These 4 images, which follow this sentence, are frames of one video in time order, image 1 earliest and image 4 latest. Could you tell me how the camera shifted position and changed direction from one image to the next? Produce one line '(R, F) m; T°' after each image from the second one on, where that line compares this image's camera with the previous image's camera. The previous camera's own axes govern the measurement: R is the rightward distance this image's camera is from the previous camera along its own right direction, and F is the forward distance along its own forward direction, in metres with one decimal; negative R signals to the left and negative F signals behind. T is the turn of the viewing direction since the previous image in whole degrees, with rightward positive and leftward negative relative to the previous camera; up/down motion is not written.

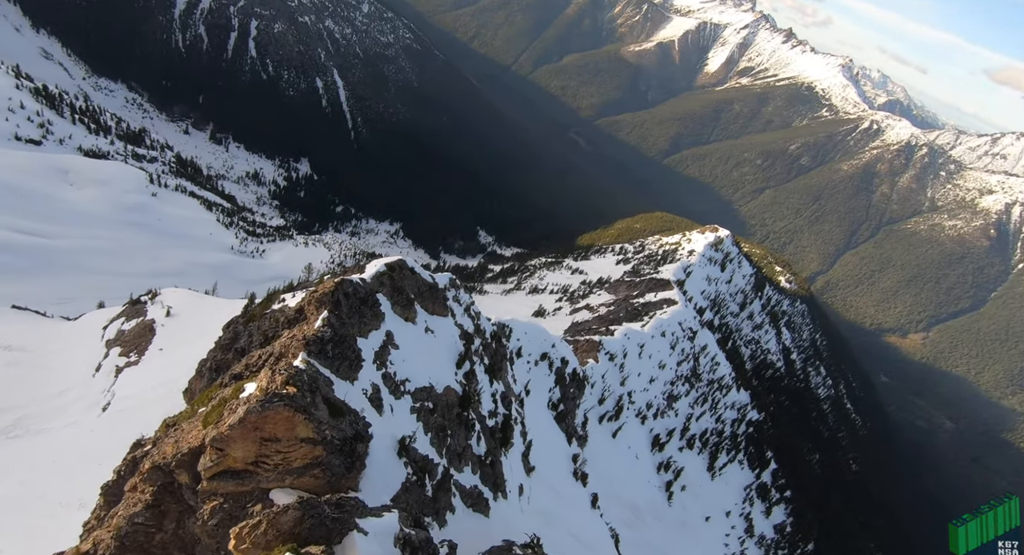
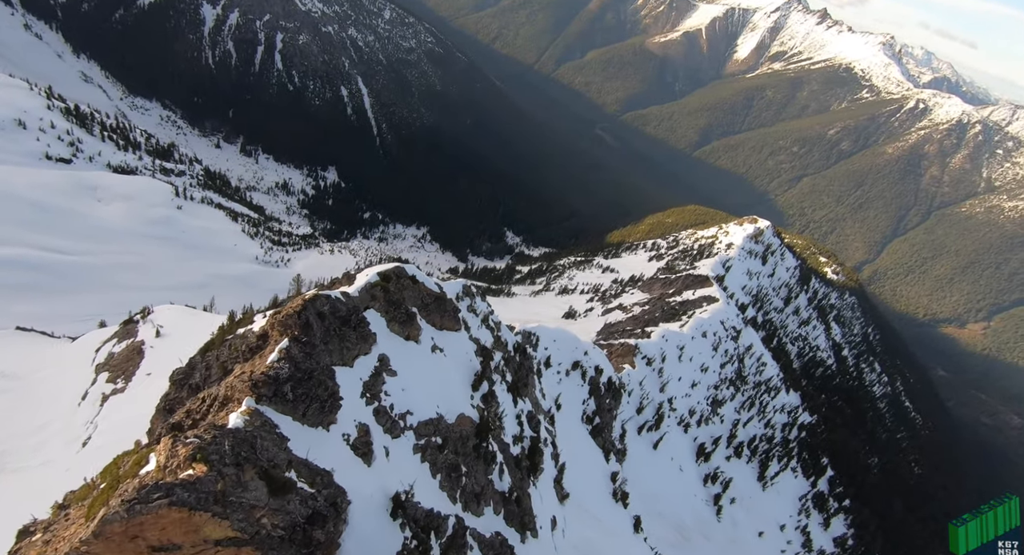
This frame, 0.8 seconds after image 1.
(+0.4, +5.3) m; -3°
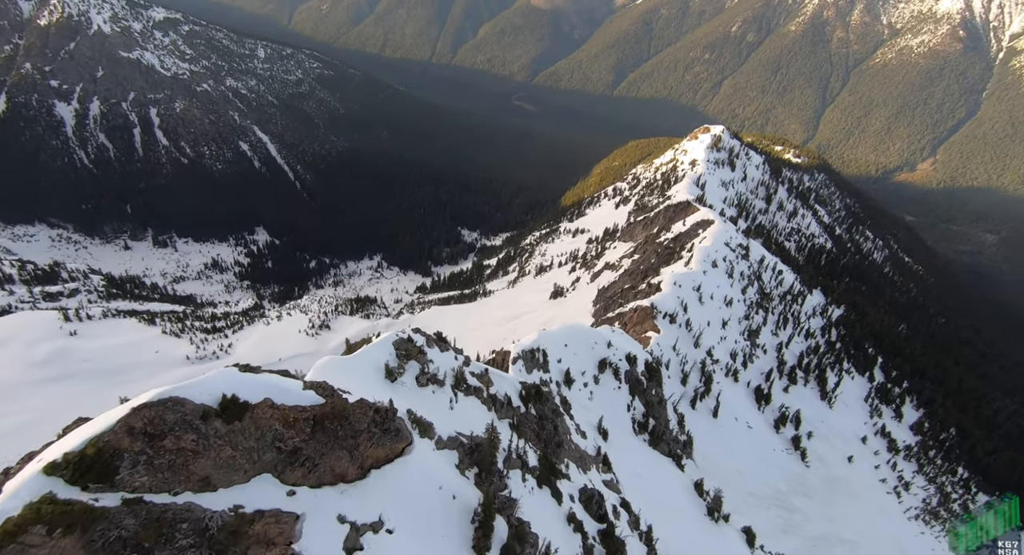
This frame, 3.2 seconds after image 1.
(+0.4, +12.5) m; +2°
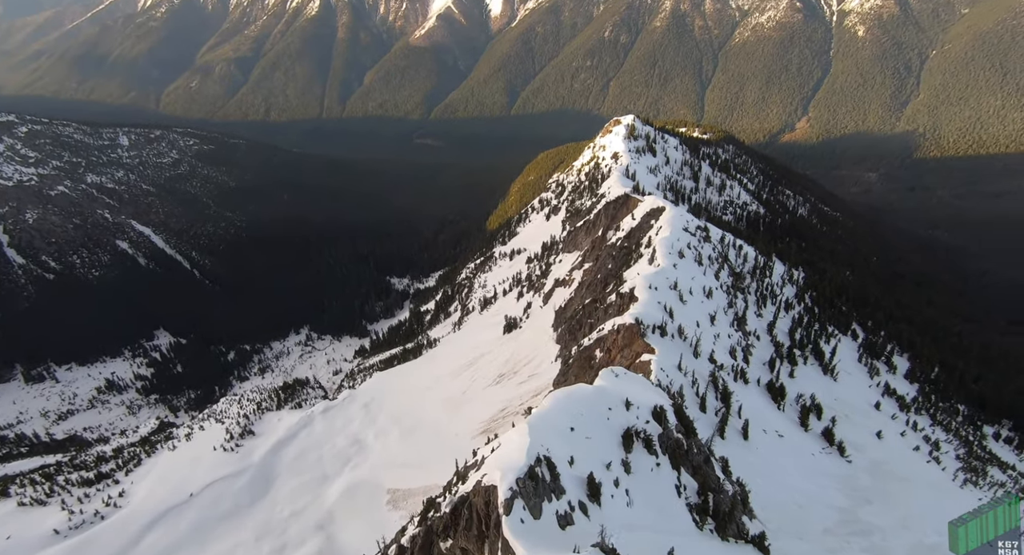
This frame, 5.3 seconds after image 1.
(-0.1, +11.9) m; +6°
